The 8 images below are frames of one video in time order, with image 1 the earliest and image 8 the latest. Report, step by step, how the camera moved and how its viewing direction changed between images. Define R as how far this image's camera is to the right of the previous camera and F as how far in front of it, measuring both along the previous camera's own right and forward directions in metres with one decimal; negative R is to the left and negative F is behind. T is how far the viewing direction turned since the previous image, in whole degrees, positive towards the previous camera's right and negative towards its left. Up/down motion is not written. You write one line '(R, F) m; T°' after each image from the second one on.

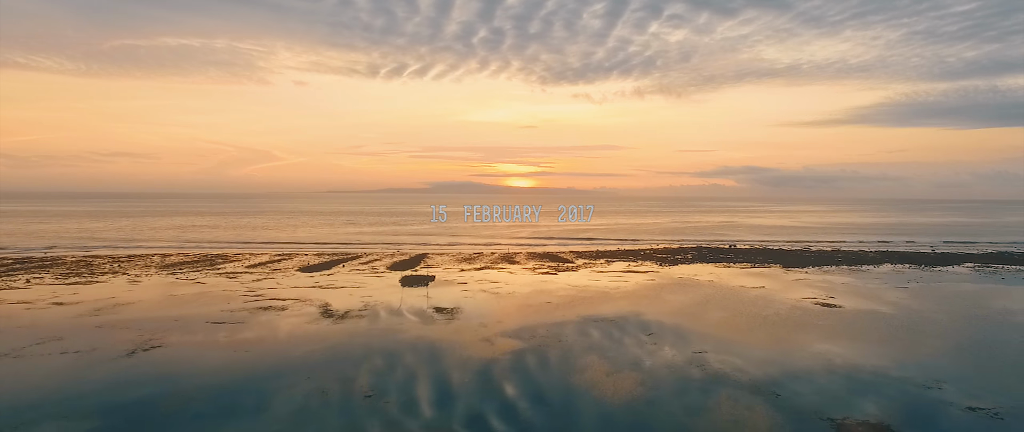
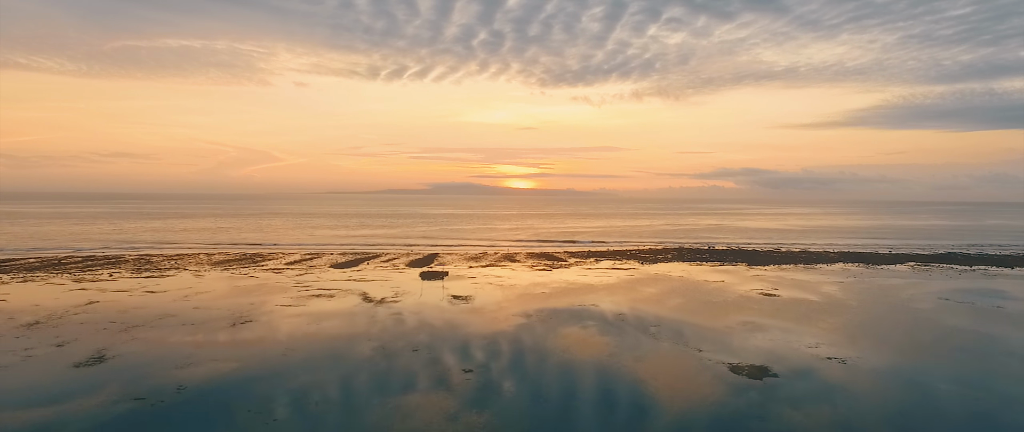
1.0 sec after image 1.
(-0.1, -3.6) m; 0°
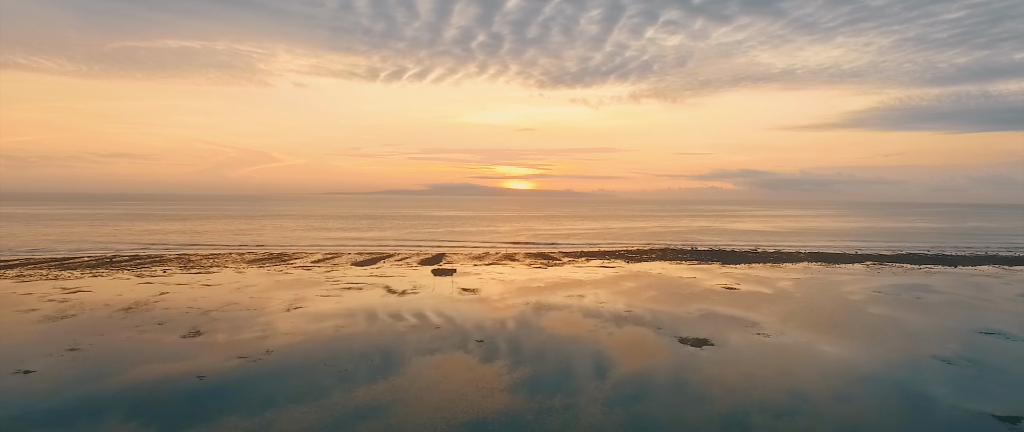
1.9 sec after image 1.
(-0.1, -3.3) m; 0°
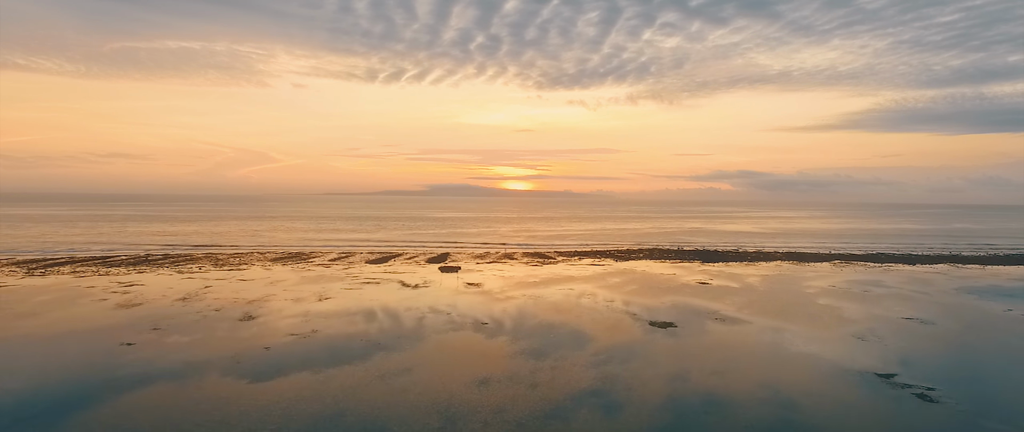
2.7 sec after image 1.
(0.0, -2.9) m; 0°
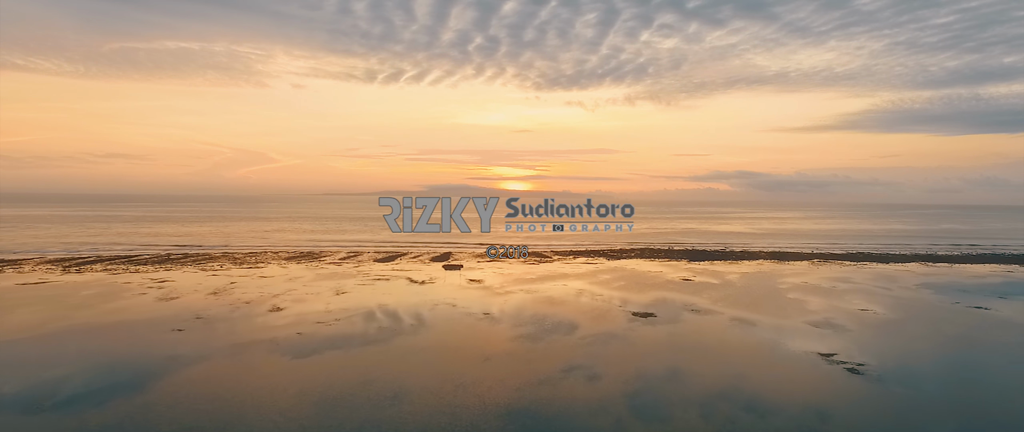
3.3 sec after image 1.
(0.0, -2.2) m; 0°
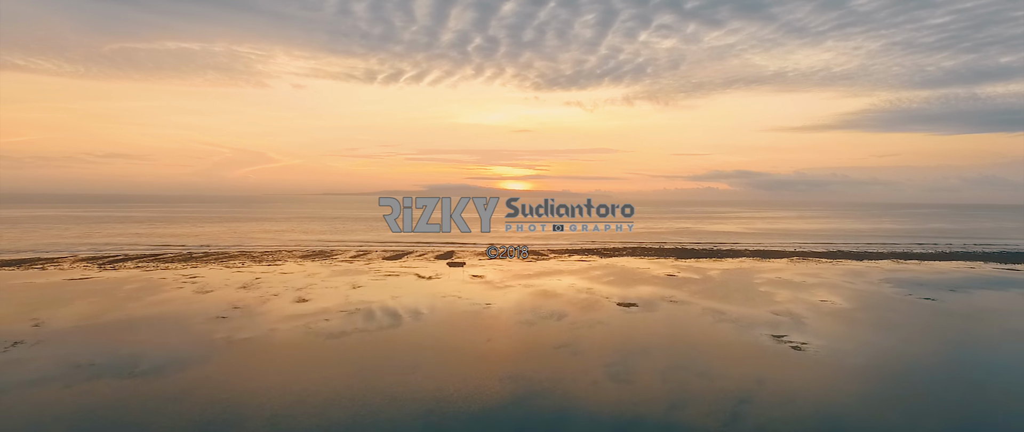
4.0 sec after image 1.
(0.0, -2.5) m; 0°
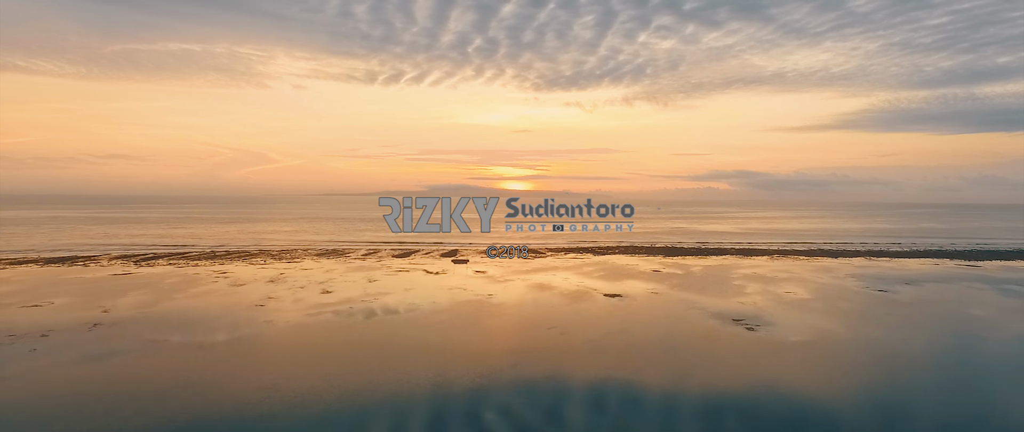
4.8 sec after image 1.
(0.0, -2.9) m; 0°
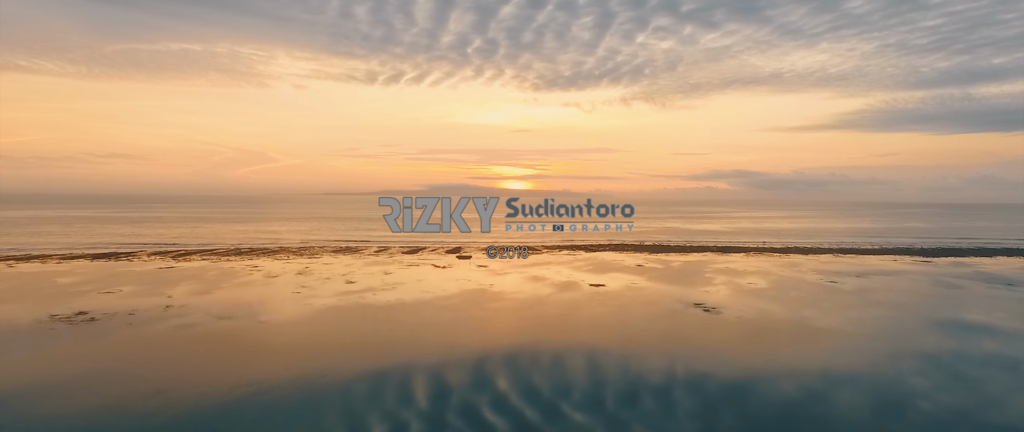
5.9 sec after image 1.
(0.0, -3.9) m; 0°
